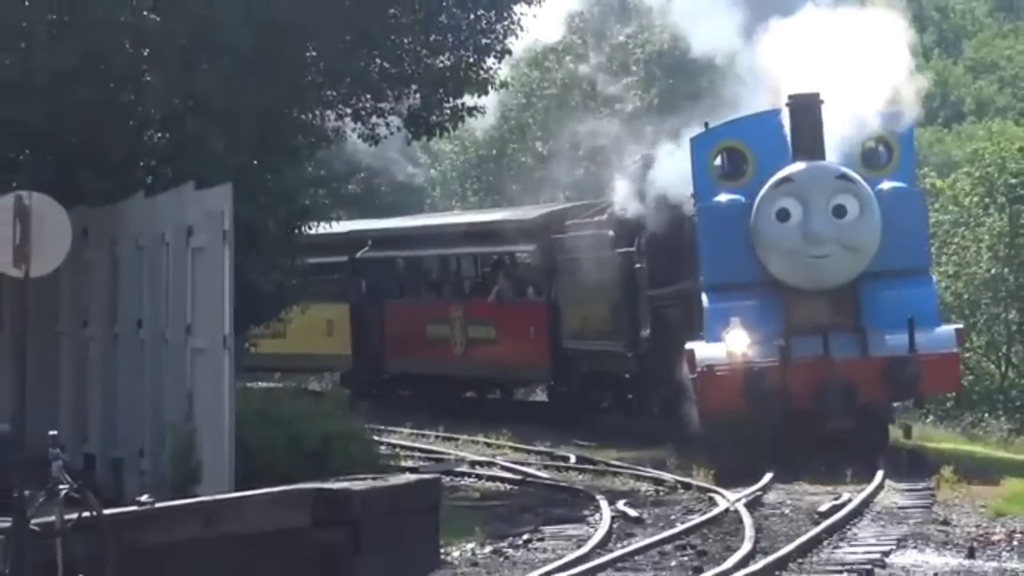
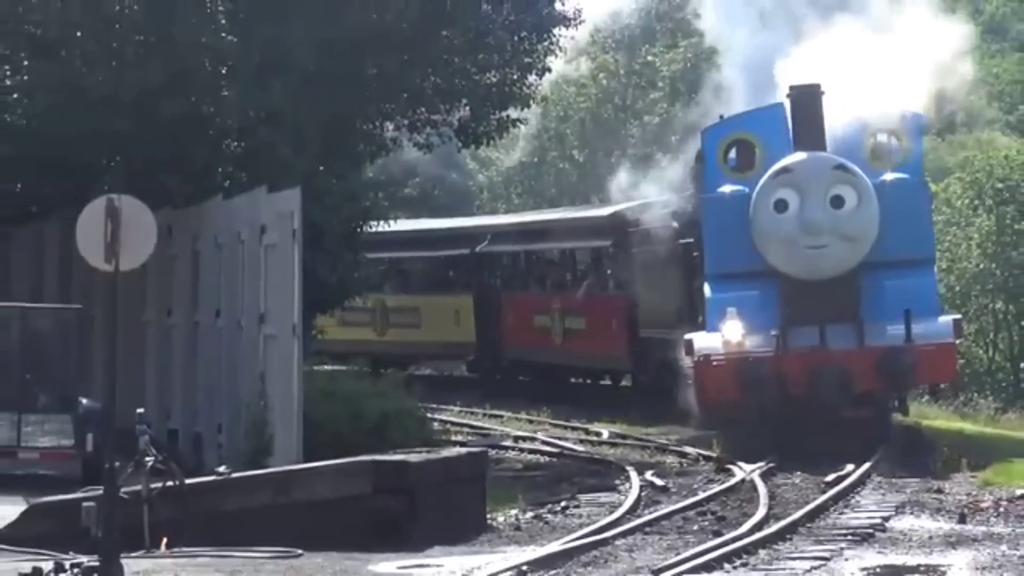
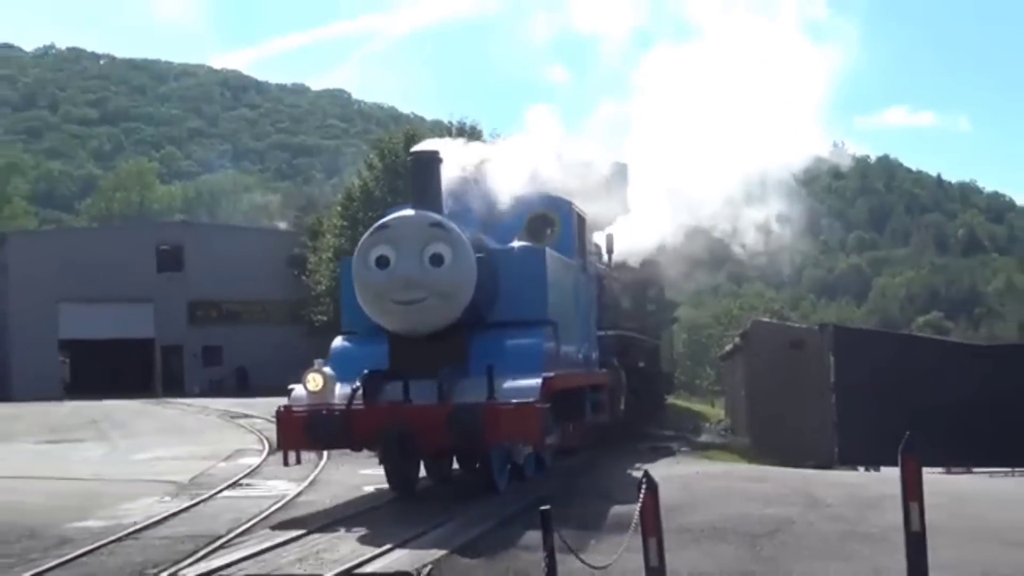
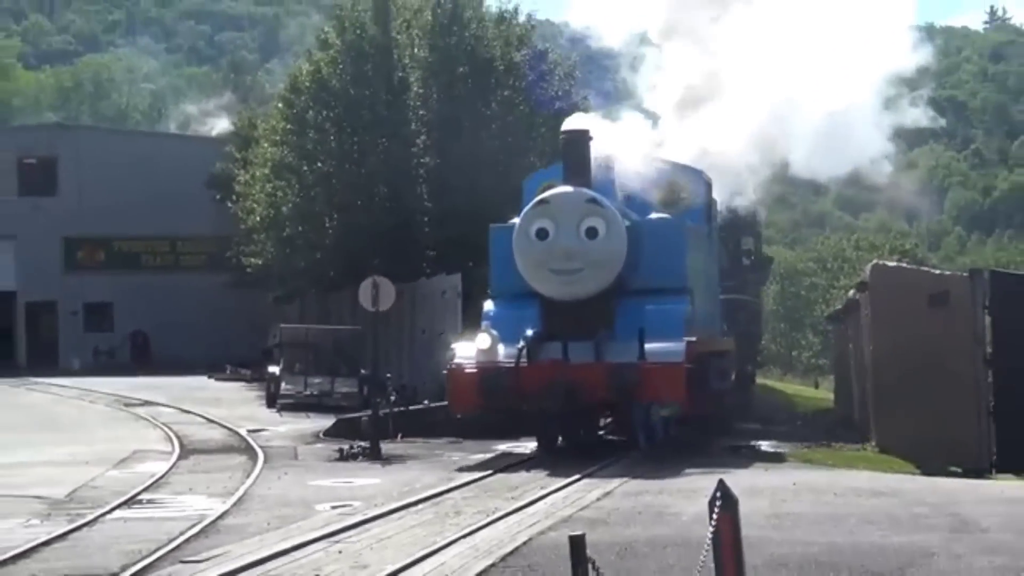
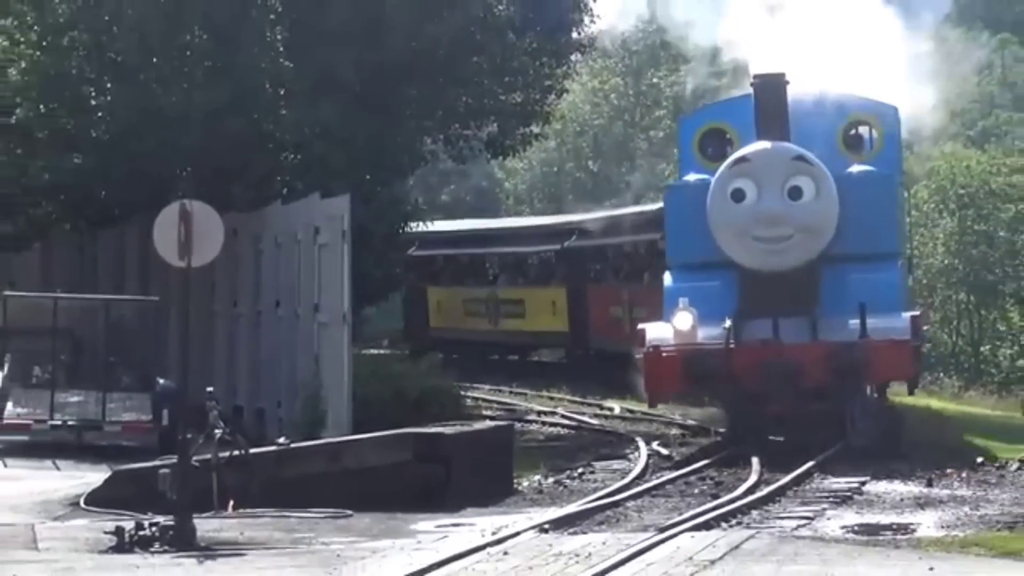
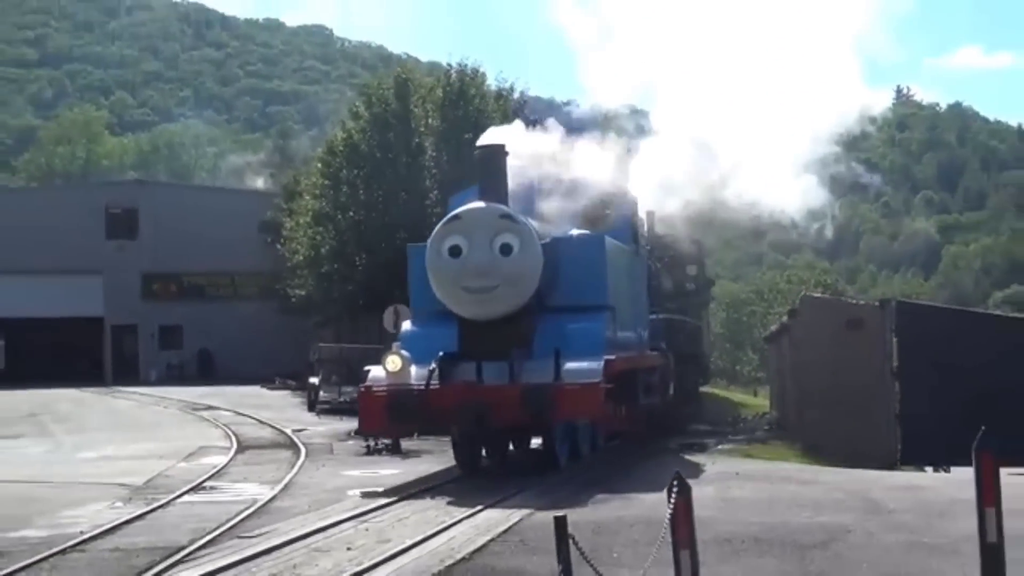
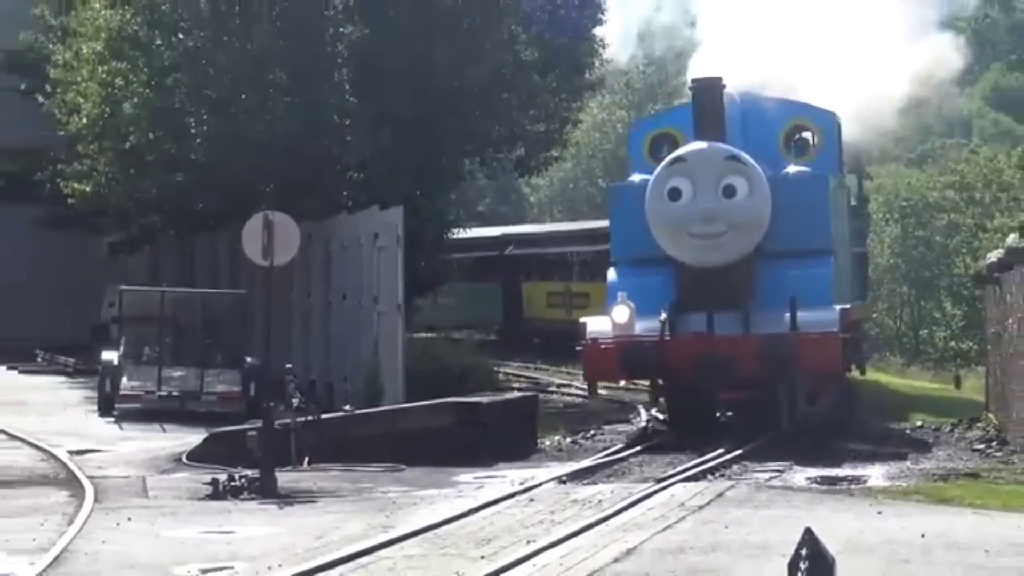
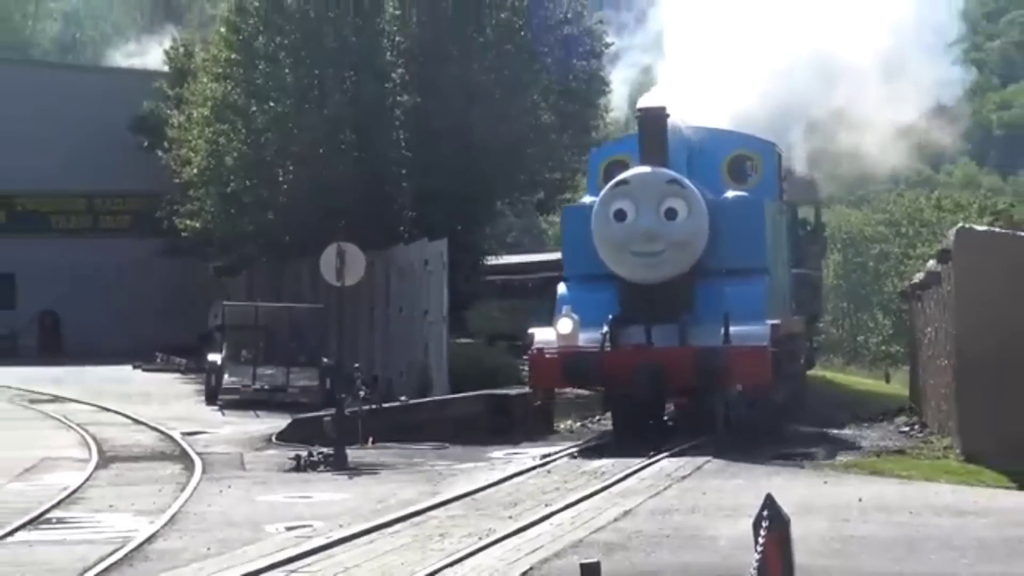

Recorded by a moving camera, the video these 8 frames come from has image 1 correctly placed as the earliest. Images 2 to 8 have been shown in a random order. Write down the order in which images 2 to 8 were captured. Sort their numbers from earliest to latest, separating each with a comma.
2, 5, 7, 8, 4, 6, 3
